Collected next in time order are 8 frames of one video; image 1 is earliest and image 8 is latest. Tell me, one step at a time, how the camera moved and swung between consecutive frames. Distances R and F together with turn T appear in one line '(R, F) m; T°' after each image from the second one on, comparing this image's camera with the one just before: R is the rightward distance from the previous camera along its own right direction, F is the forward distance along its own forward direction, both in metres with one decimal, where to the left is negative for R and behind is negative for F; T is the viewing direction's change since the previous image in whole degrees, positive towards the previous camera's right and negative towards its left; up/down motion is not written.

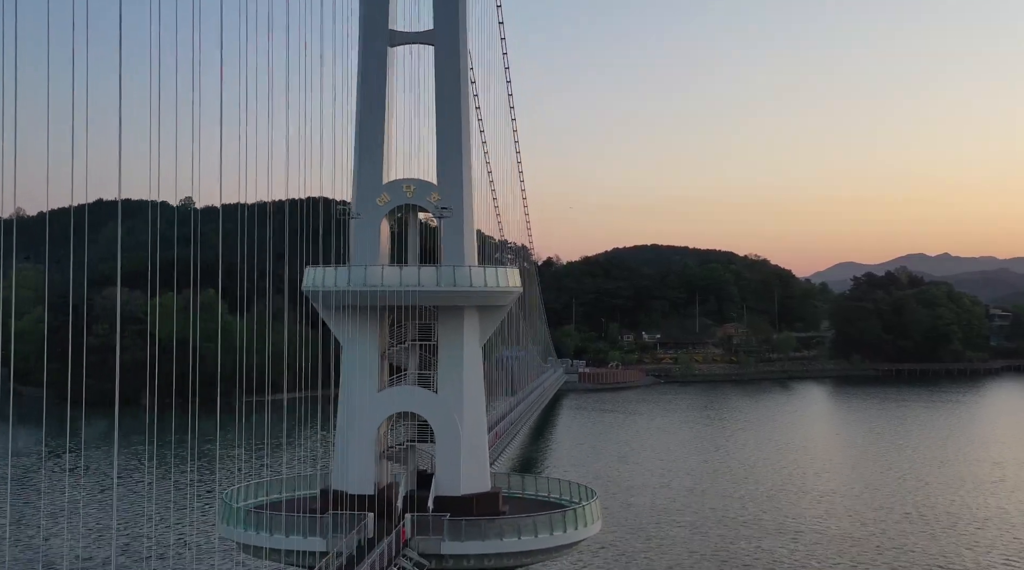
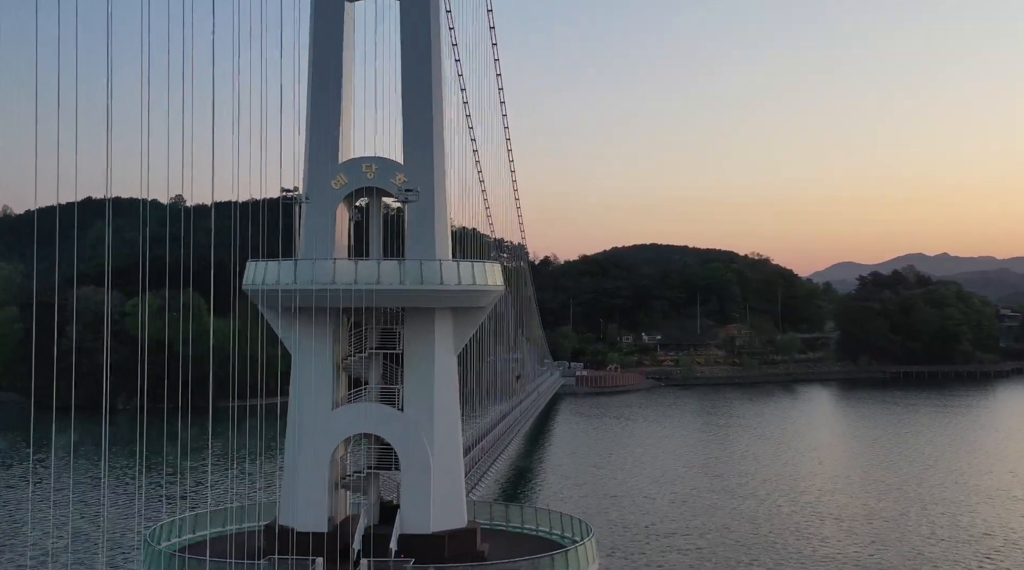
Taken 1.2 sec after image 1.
(+0.1, +0.9) m; 0°
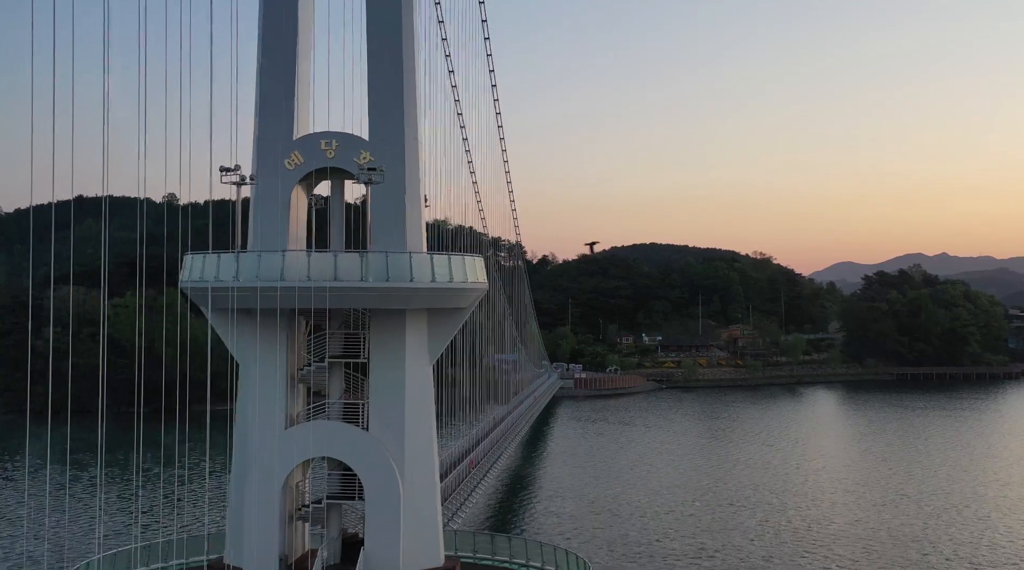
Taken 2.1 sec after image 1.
(+0.1, +0.7) m; 0°
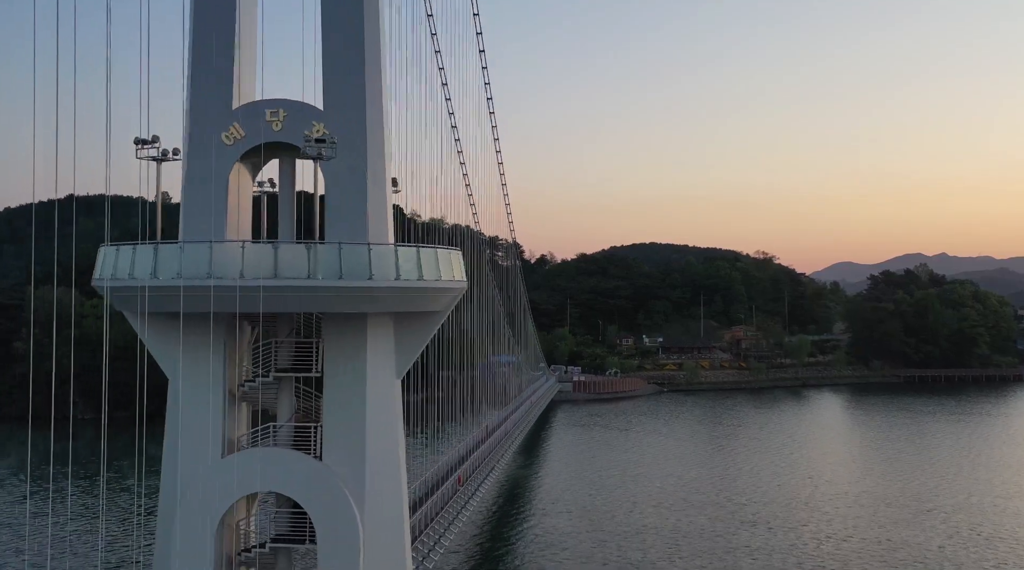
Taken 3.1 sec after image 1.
(+0.1, +0.7) m; 0°
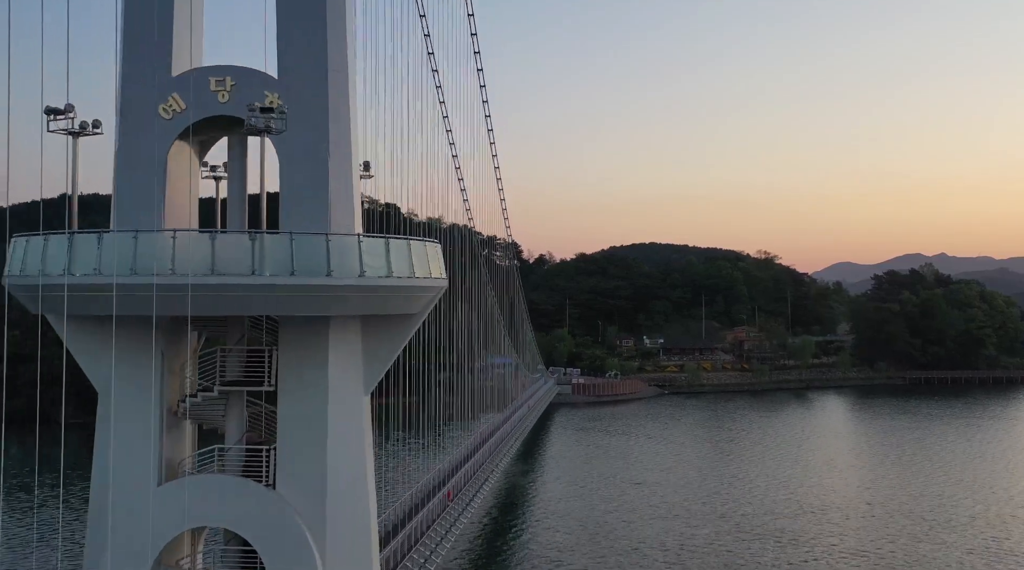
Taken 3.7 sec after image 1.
(0.0, +0.5) m; 0°
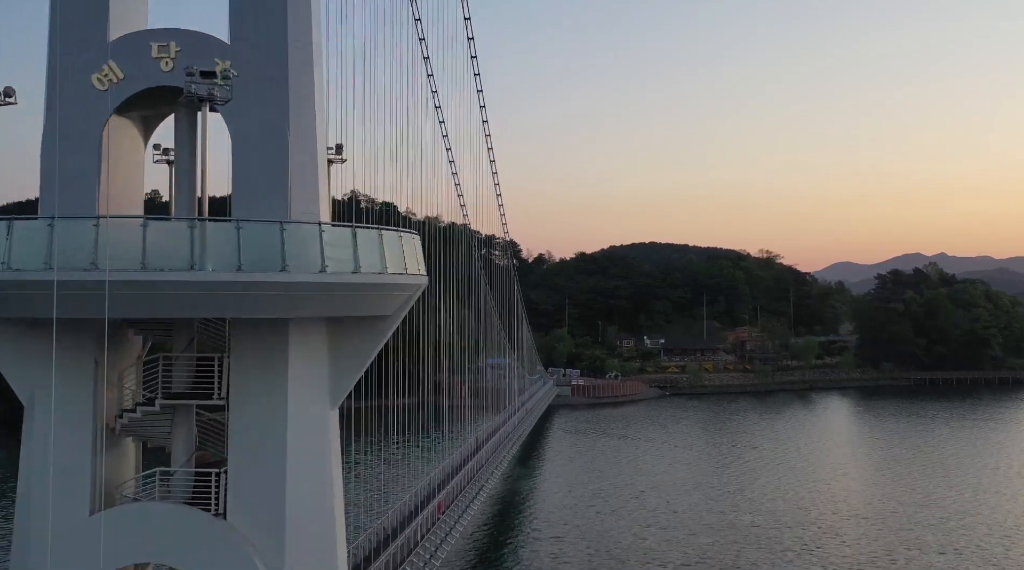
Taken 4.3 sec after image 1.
(0.0, +0.4) m; 0°
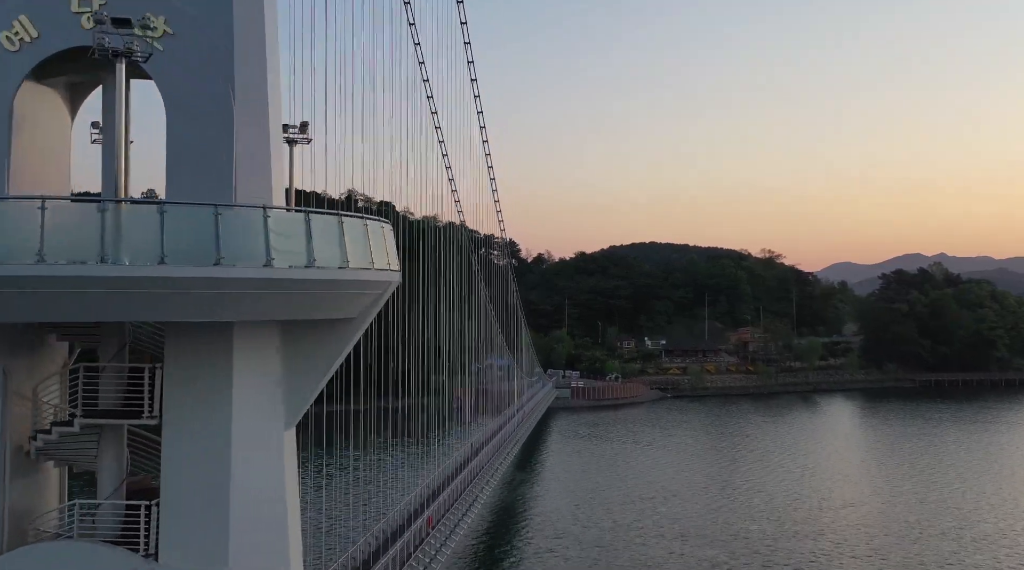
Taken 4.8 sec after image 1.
(0.0, +0.4) m; 0°
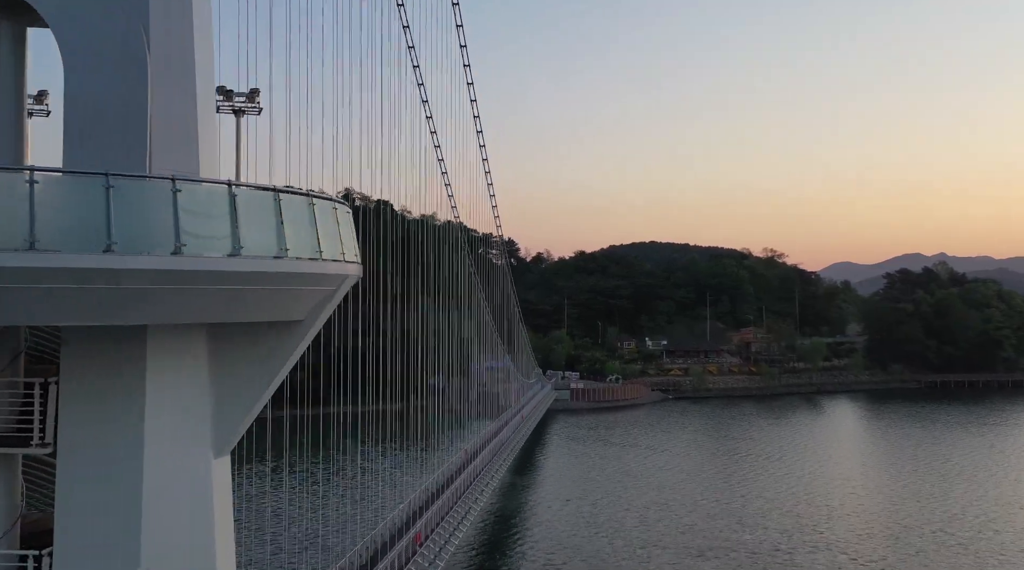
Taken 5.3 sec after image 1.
(0.0, +0.4) m; 0°
